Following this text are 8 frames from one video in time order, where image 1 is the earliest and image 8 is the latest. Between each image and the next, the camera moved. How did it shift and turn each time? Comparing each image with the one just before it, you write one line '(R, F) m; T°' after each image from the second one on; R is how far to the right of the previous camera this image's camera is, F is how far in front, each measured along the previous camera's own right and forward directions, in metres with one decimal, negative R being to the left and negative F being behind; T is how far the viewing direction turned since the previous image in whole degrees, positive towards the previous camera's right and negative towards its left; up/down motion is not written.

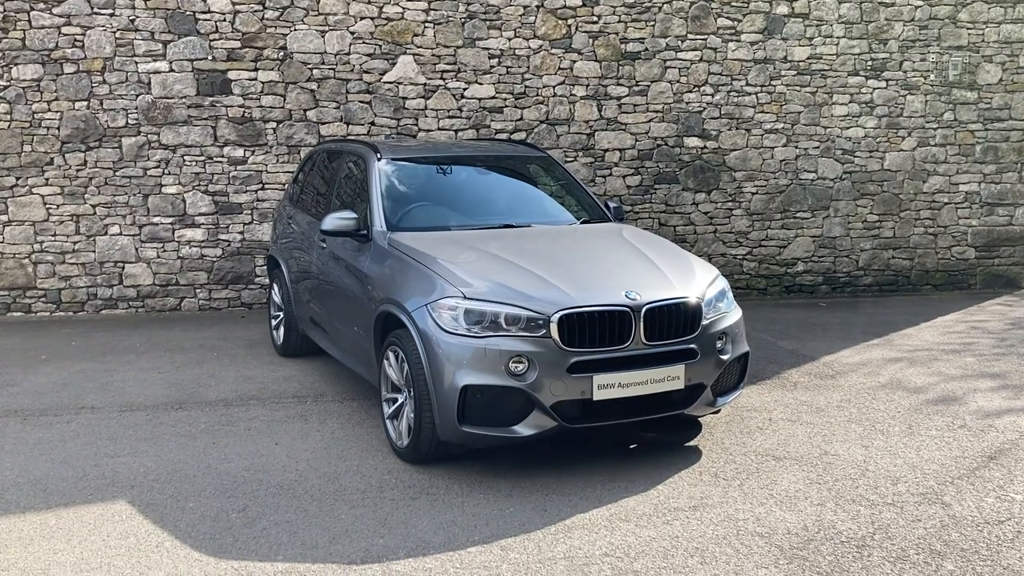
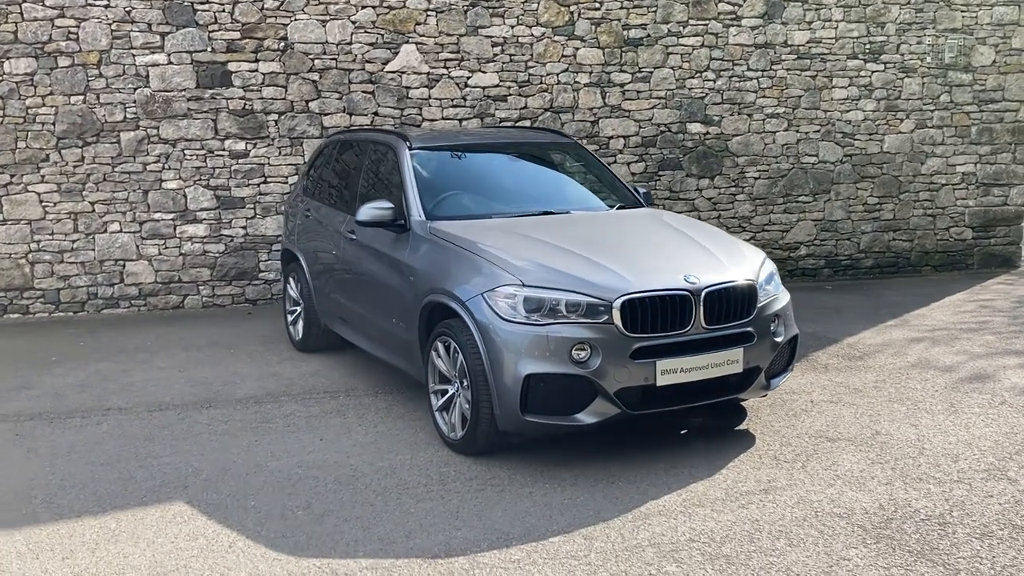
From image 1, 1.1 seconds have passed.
(-0.5, +0.1) m; +2°
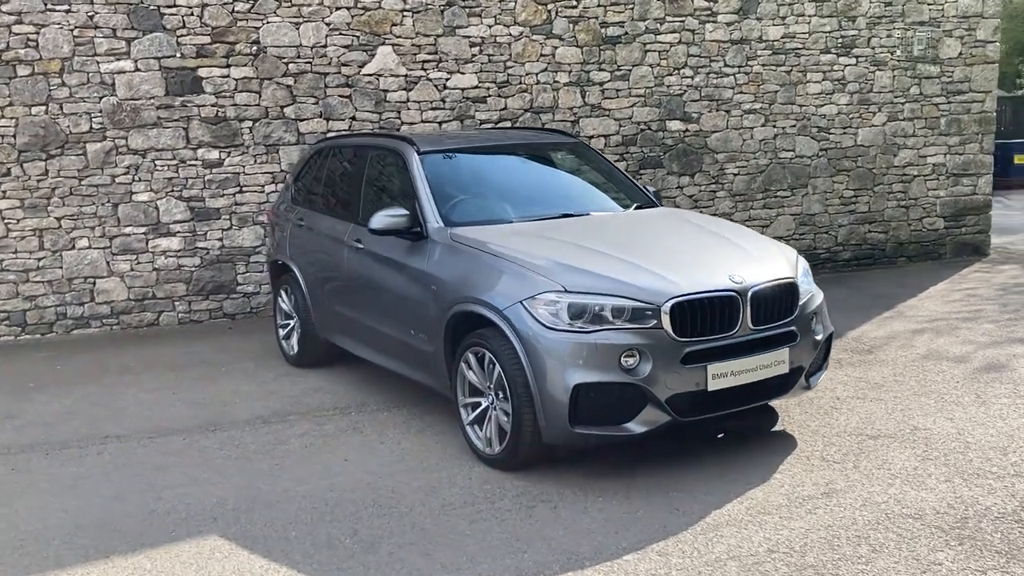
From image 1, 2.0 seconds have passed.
(-0.5, +0.2) m; +4°
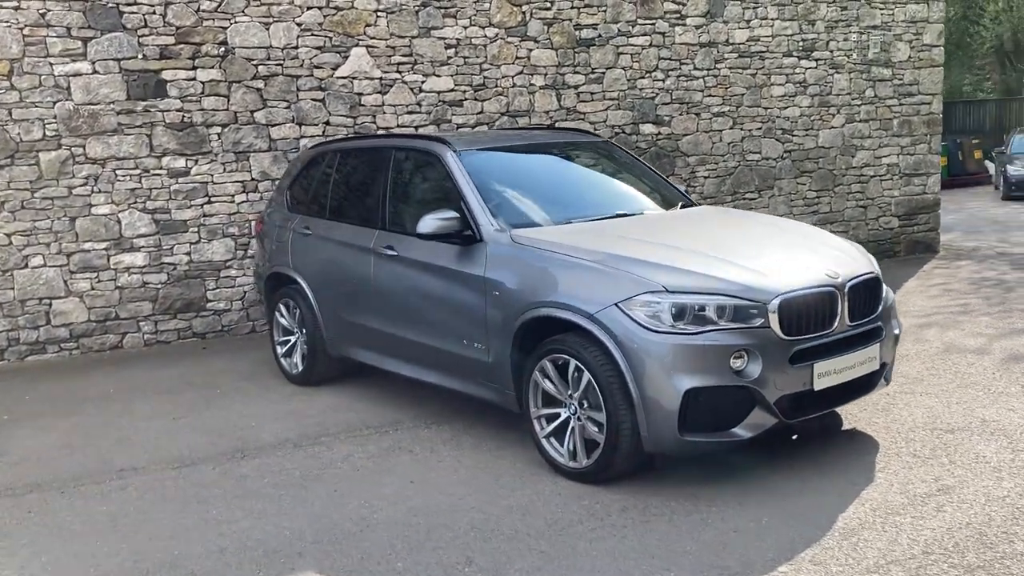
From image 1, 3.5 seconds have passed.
(-1.0, +0.4) m; +7°
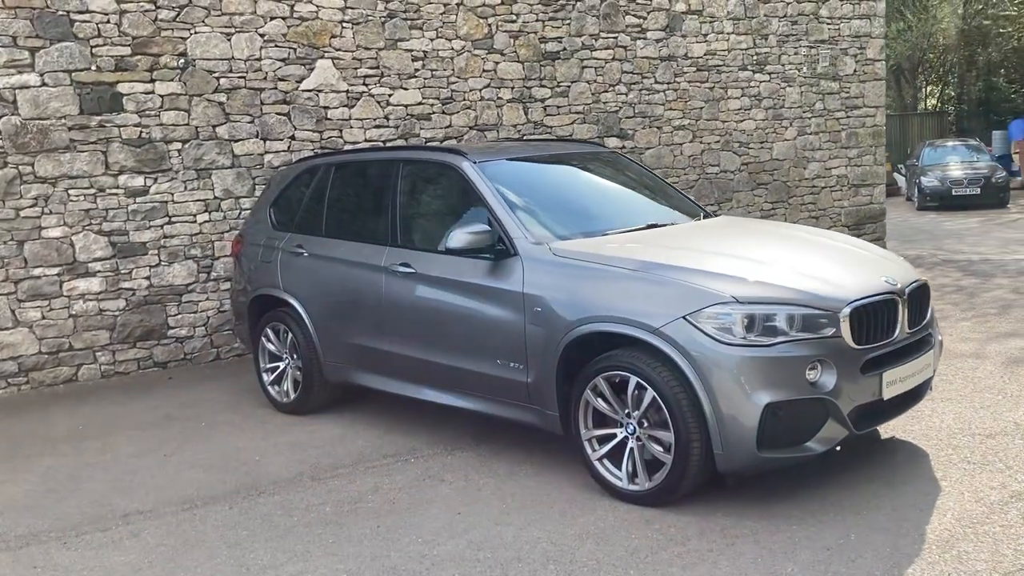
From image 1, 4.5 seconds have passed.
(-0.7, +0.3) m; +6°
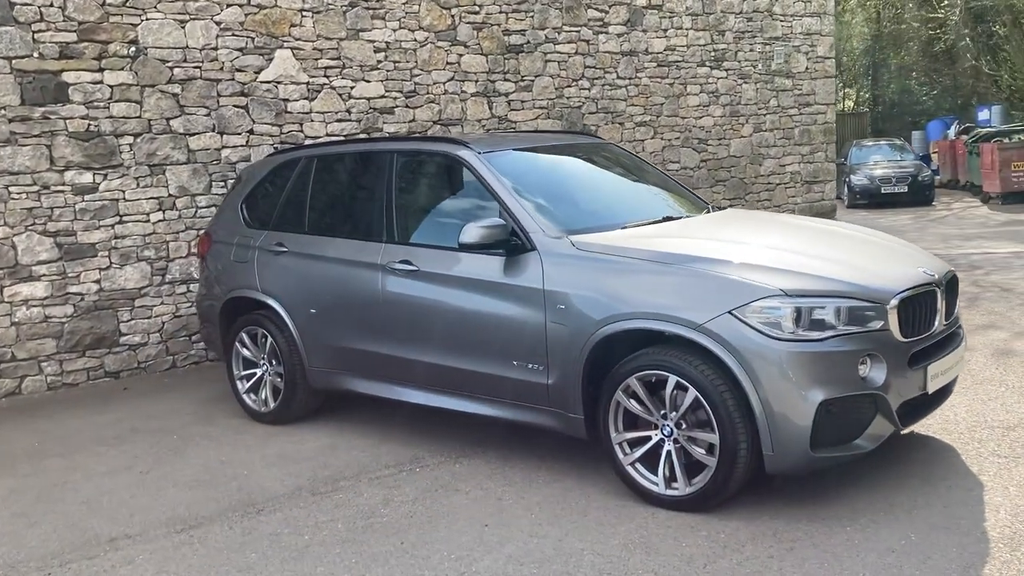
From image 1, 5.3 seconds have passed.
(-0.5, +0.3) m; +5°
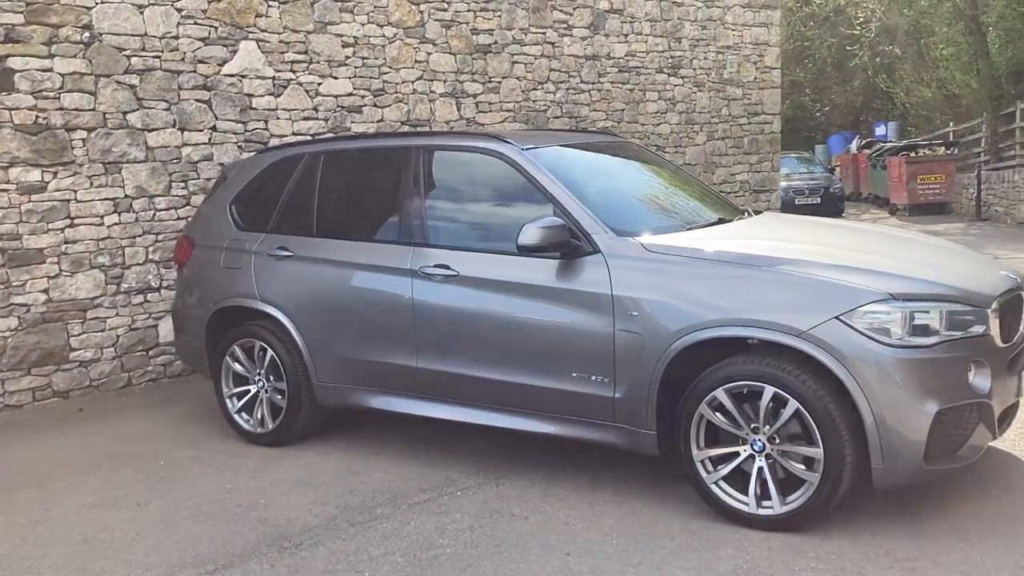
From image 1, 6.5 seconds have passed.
(-0.8, +0.4) m; +7°
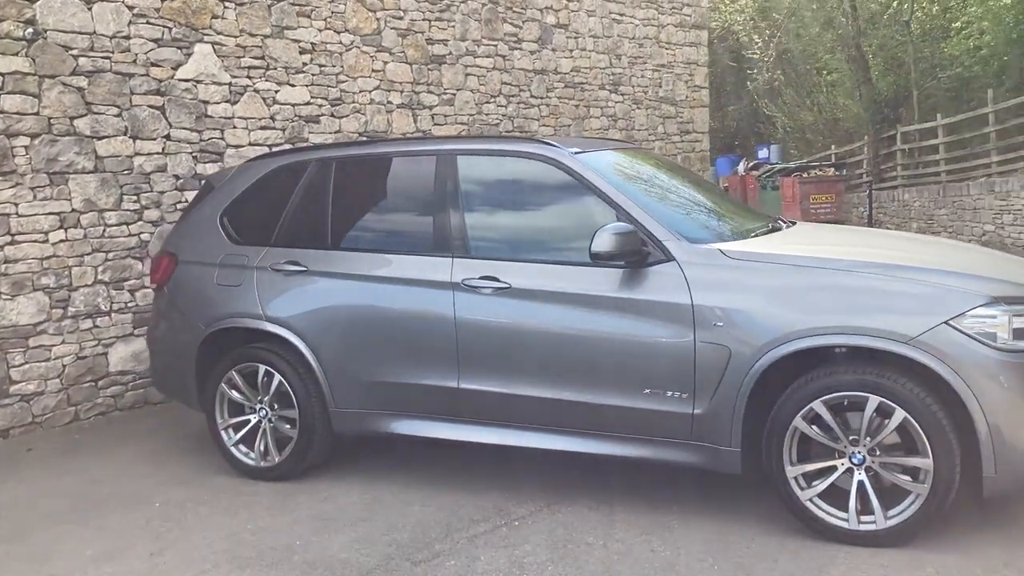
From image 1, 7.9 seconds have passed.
(-0.9, +0.4) m; +8°
